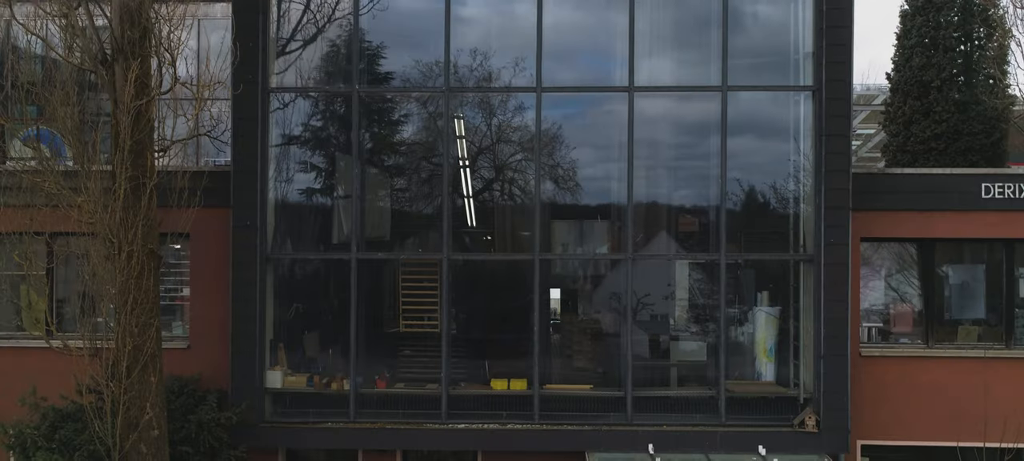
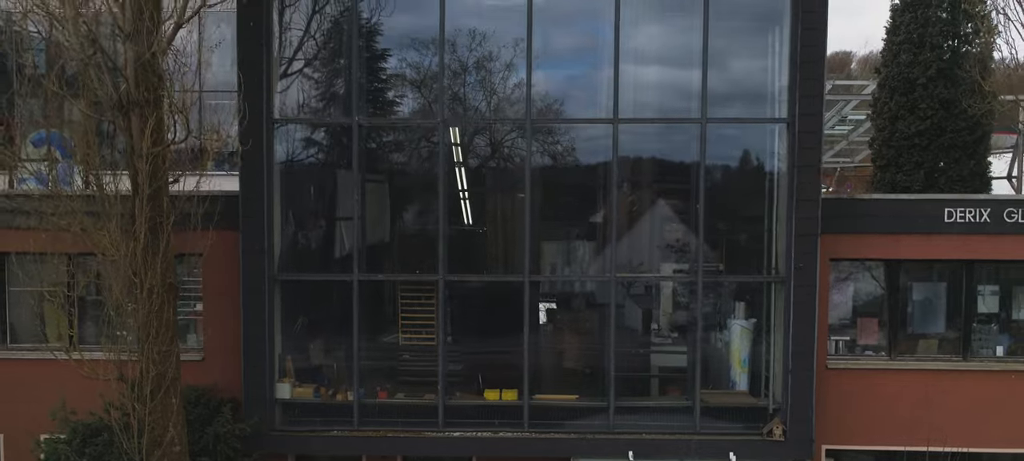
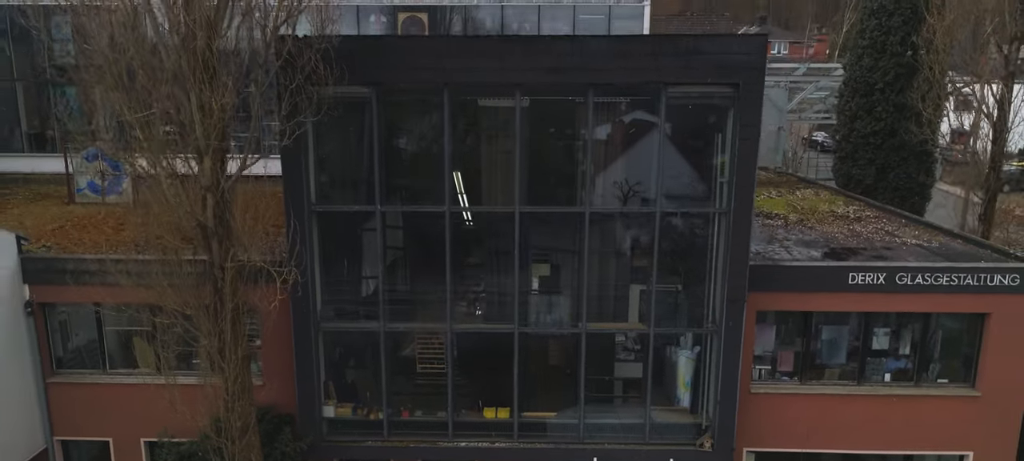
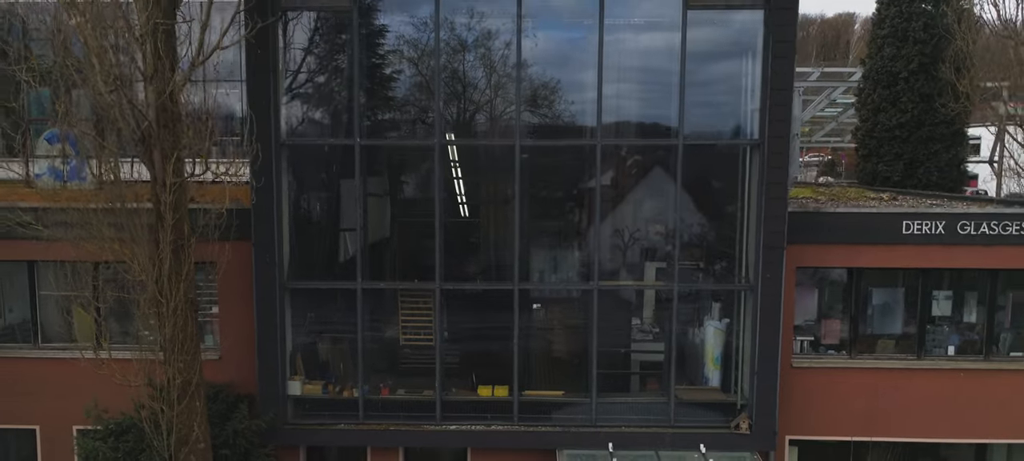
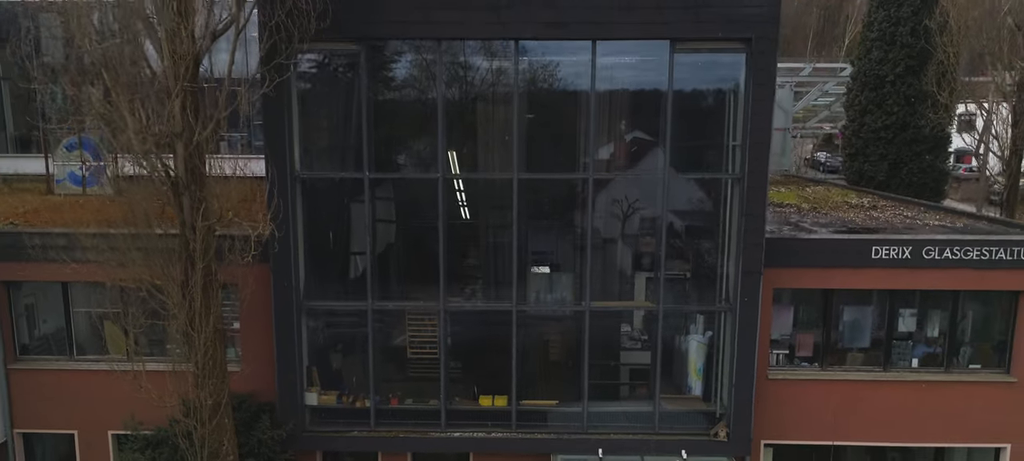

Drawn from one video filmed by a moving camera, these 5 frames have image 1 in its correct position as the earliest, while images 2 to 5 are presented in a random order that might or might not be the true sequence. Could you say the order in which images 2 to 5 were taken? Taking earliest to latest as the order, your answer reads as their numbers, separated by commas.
2, 4, 5, 3
